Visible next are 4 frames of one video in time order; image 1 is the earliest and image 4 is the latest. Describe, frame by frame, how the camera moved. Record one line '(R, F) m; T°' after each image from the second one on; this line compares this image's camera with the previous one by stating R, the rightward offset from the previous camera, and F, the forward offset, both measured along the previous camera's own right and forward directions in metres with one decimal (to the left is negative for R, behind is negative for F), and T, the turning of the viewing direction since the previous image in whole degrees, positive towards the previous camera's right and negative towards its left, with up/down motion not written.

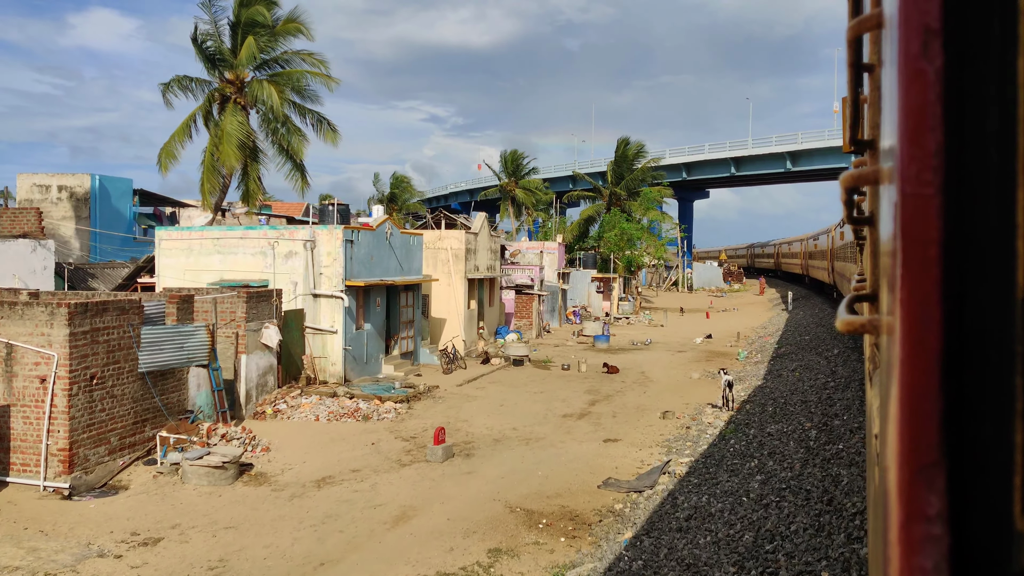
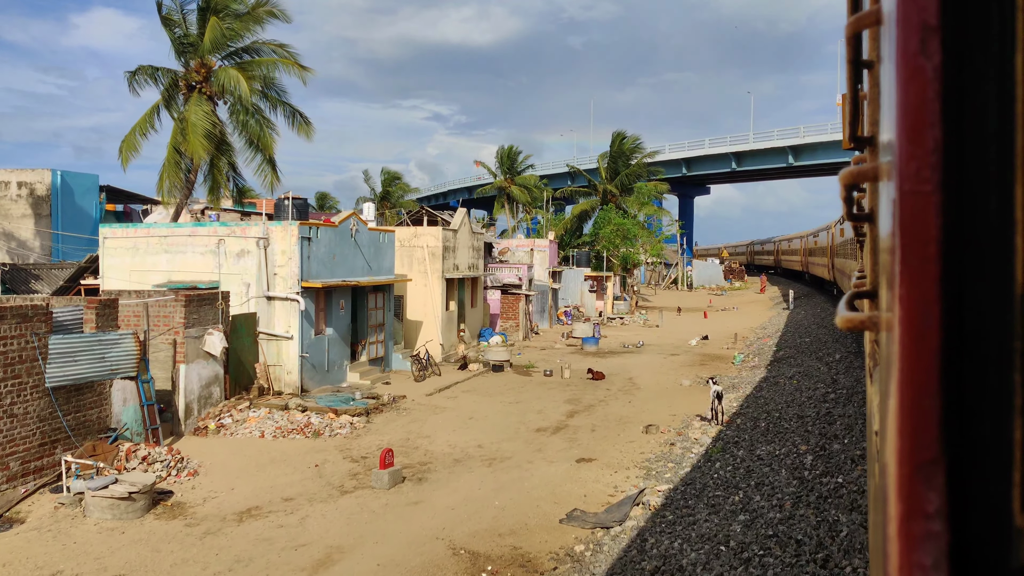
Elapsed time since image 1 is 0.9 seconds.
(+0.2, +0.6) m; 0°
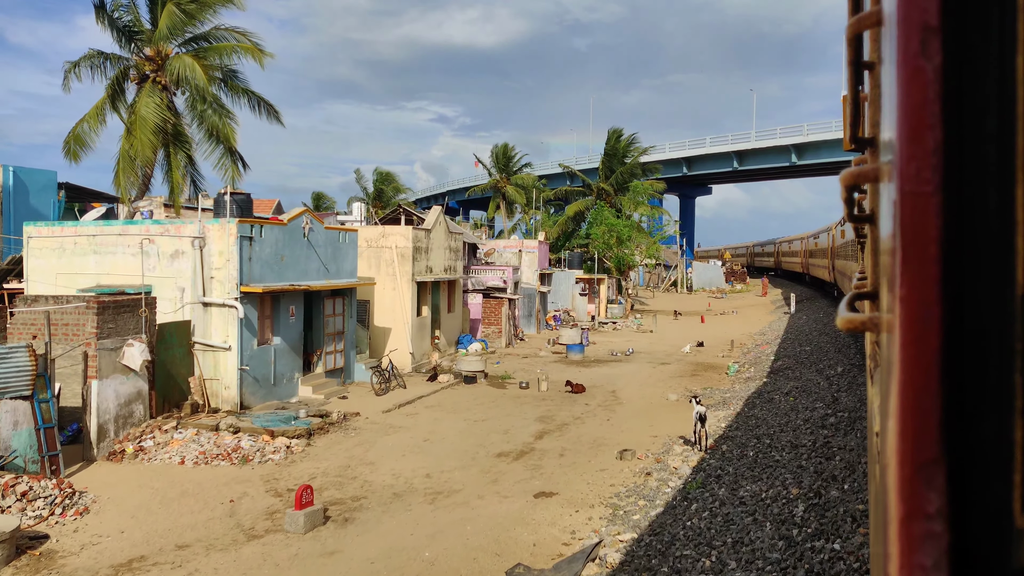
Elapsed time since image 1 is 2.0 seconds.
(+0.2, +0.7) m; 0°
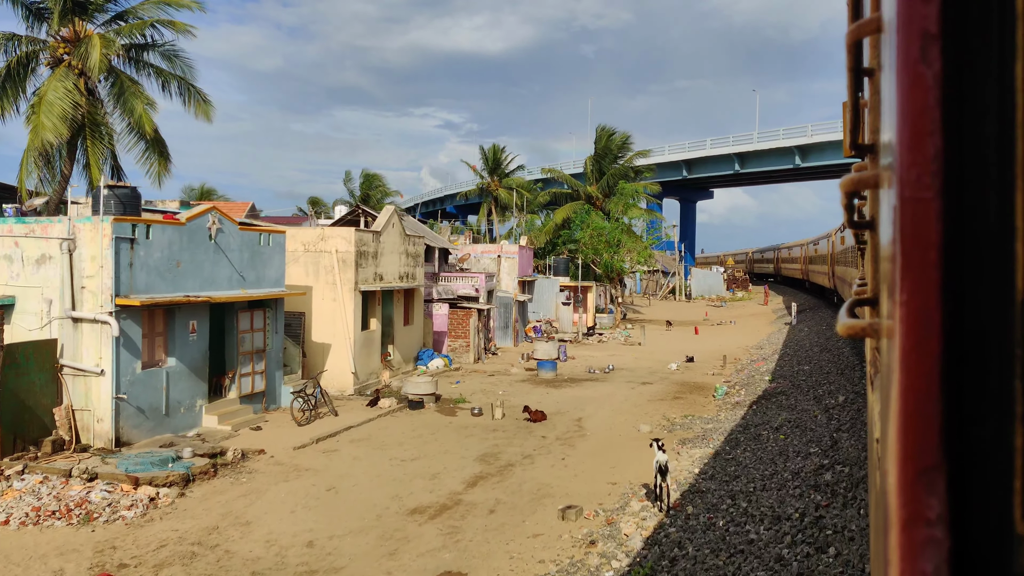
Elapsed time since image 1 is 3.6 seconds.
(+0.4, +1.0) m; 0°
